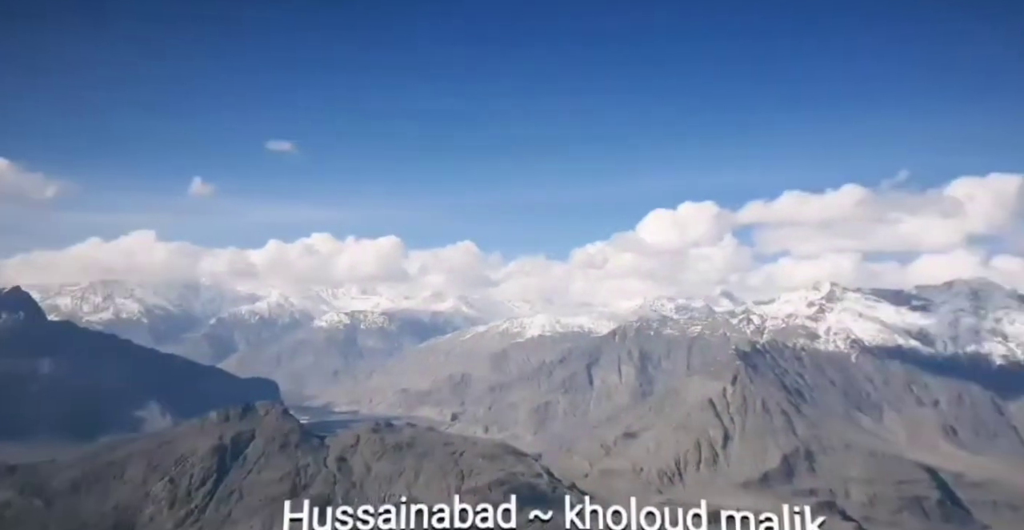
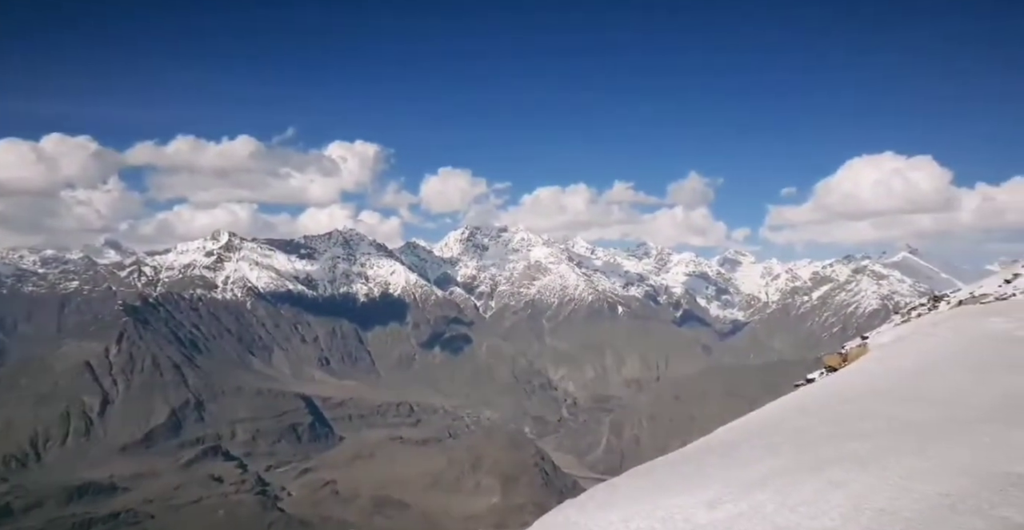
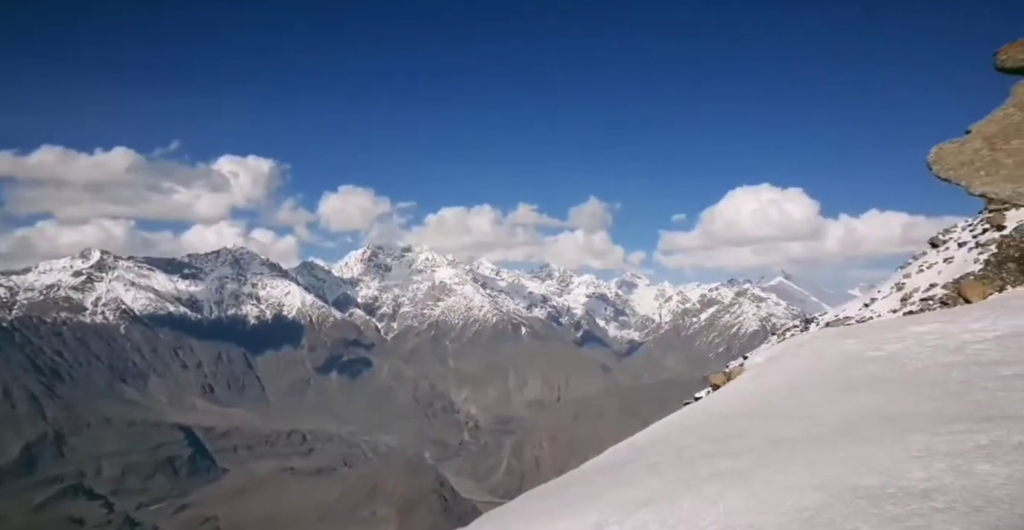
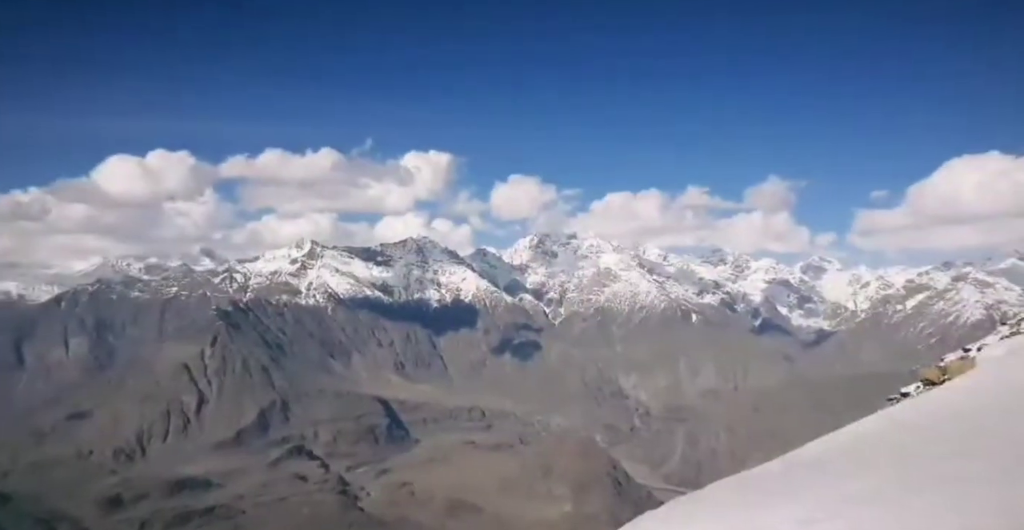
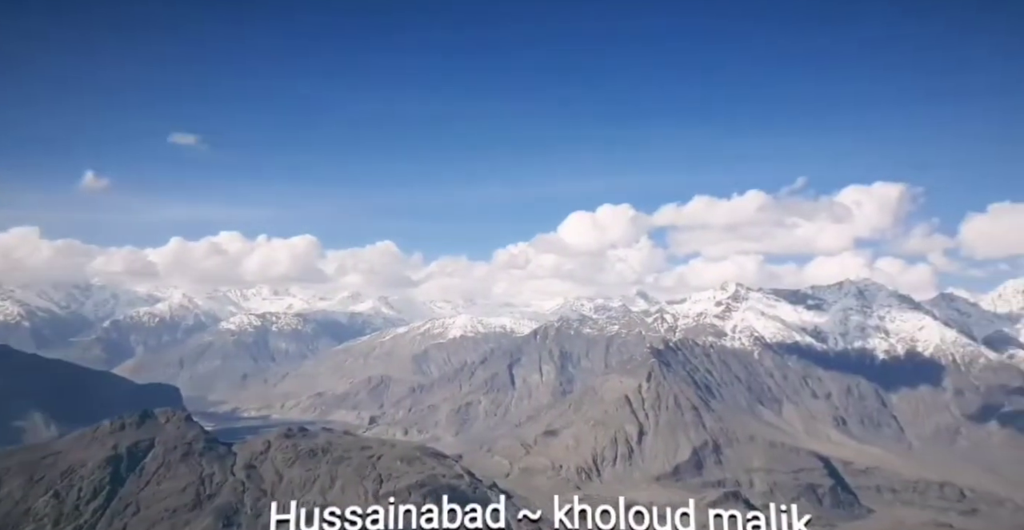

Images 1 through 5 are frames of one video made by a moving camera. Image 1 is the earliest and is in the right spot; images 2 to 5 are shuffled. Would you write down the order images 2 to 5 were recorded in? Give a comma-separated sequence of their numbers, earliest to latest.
5, 4, 2, 3
